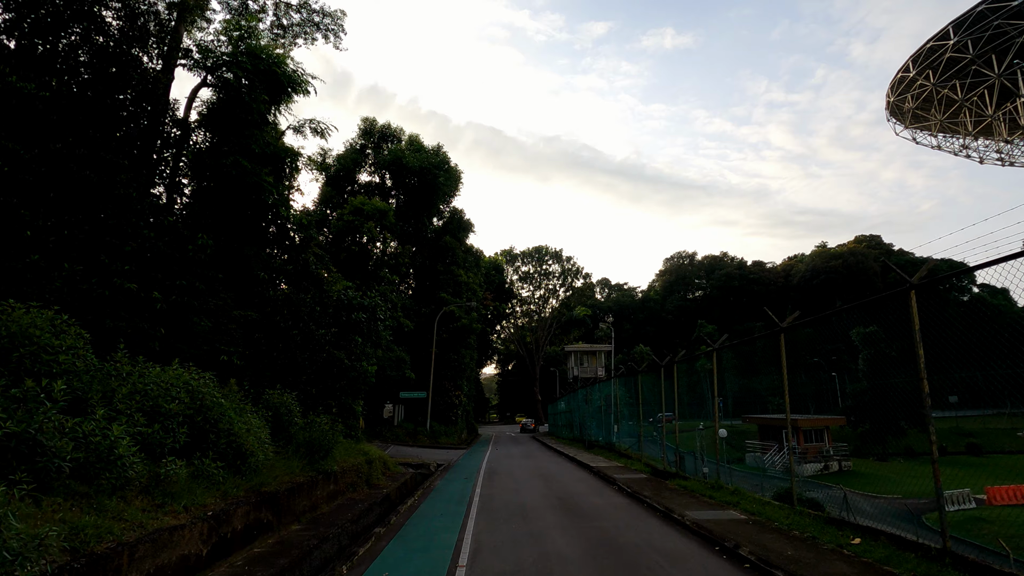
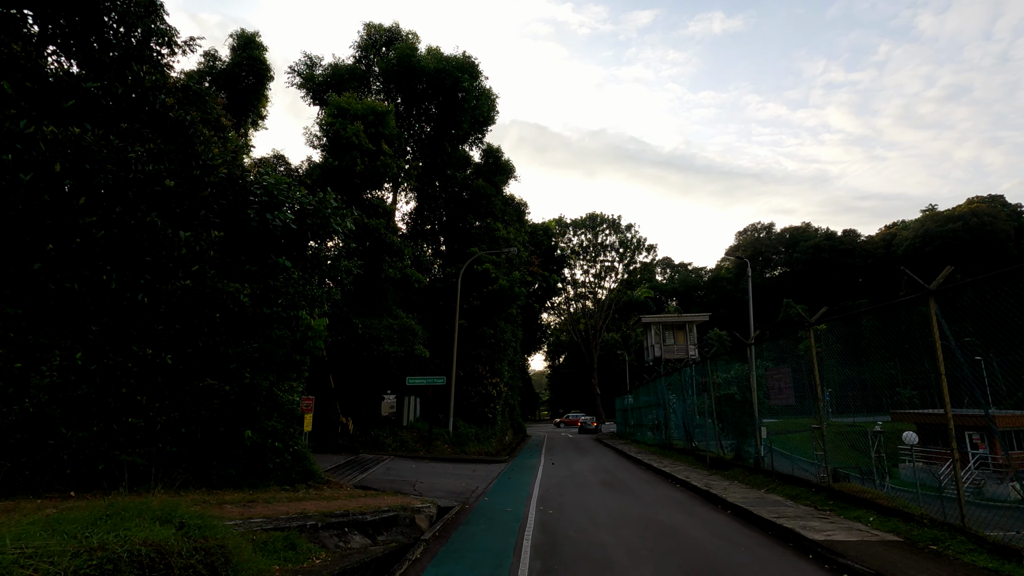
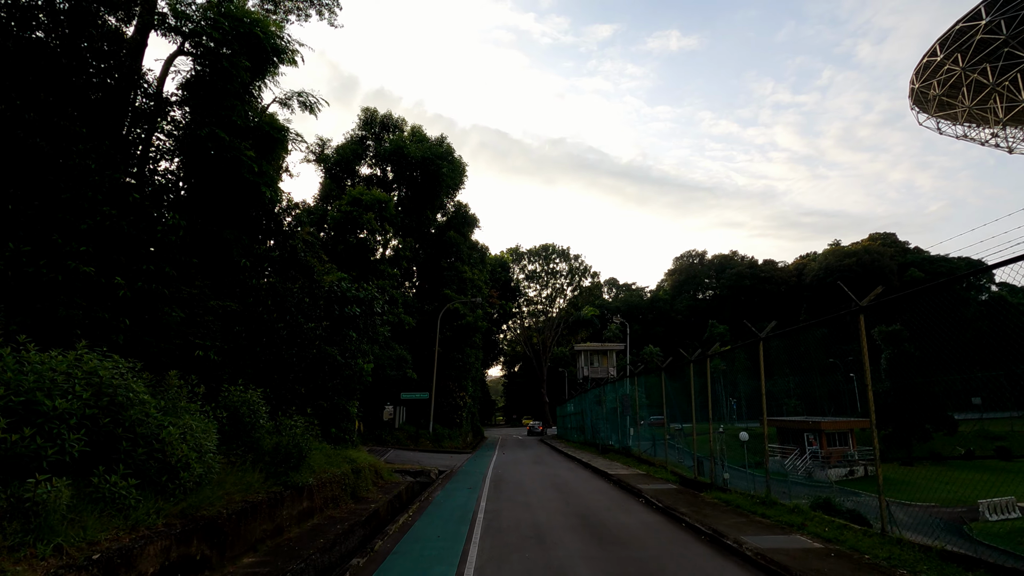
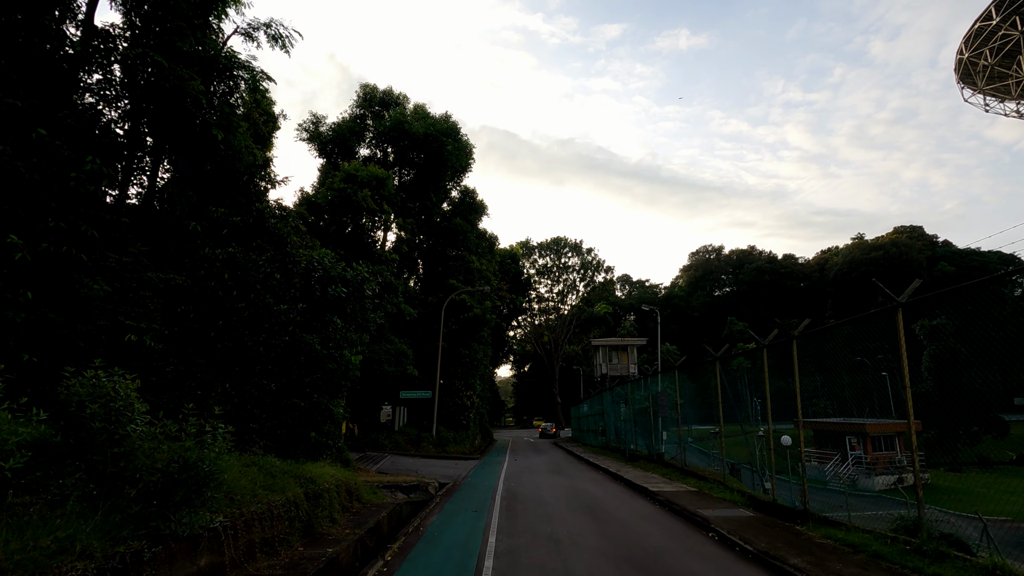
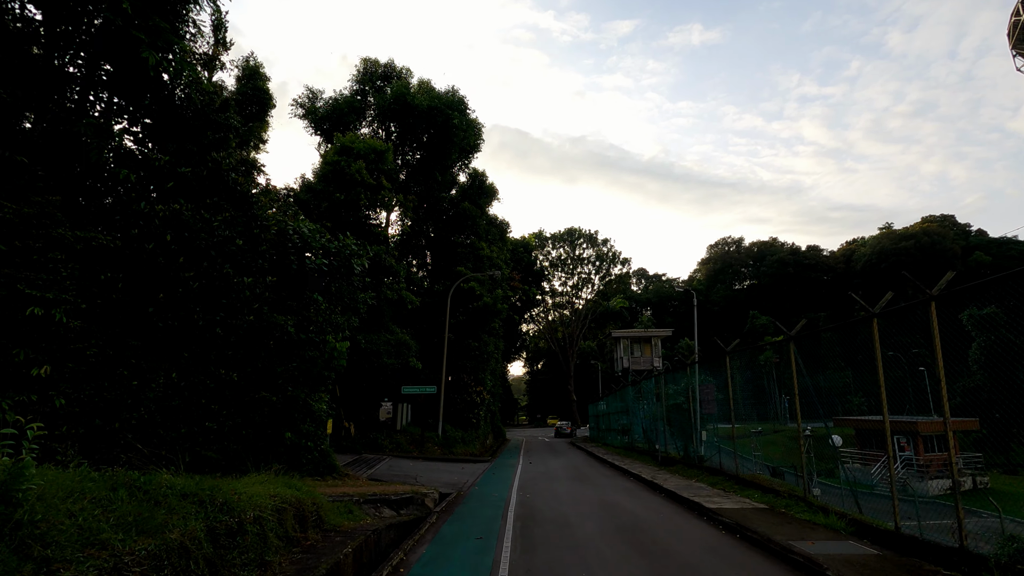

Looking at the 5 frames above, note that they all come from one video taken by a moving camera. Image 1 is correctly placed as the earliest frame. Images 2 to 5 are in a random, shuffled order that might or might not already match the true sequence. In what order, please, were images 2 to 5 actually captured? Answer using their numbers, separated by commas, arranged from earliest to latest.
3, 4, 5, 2
